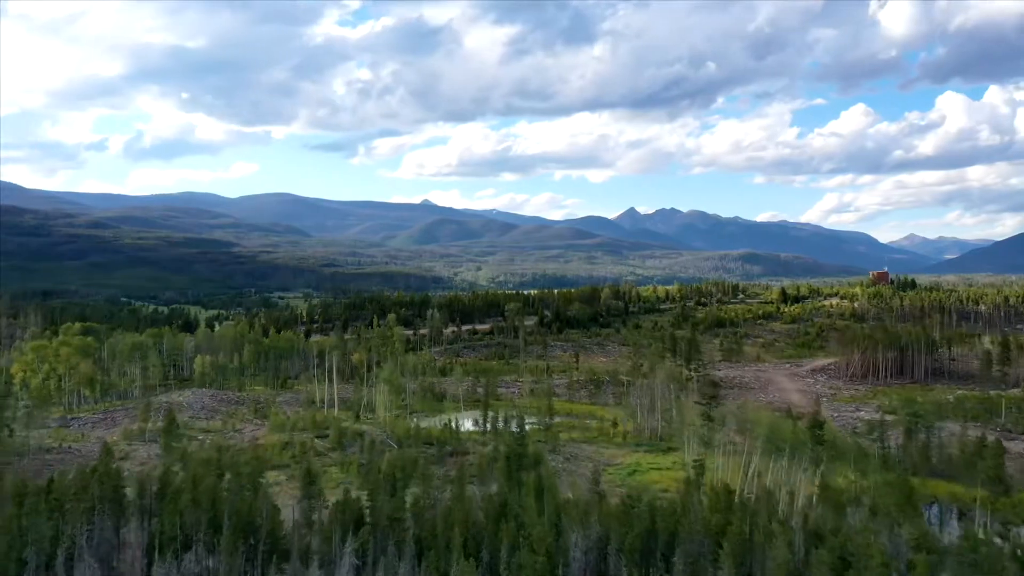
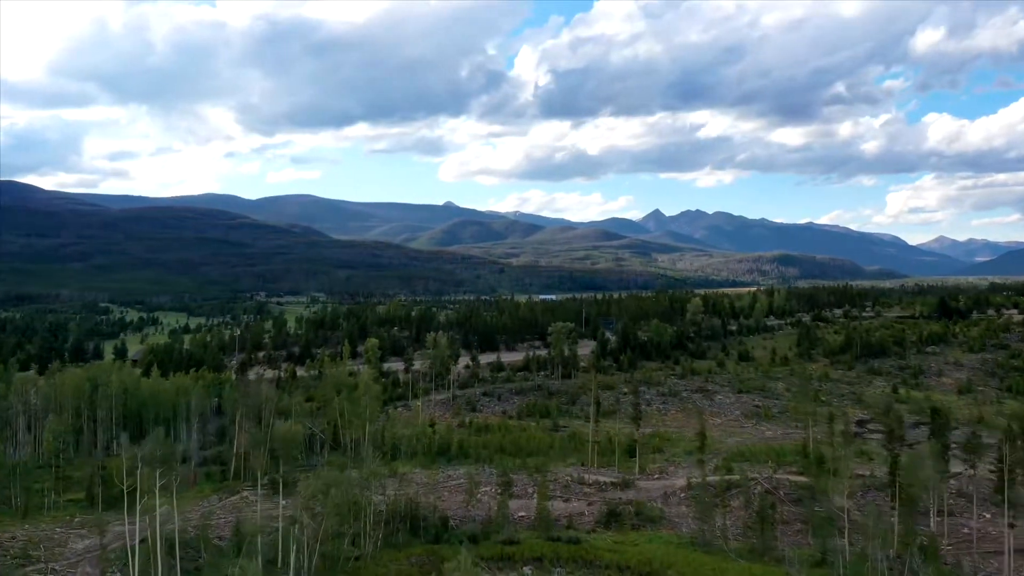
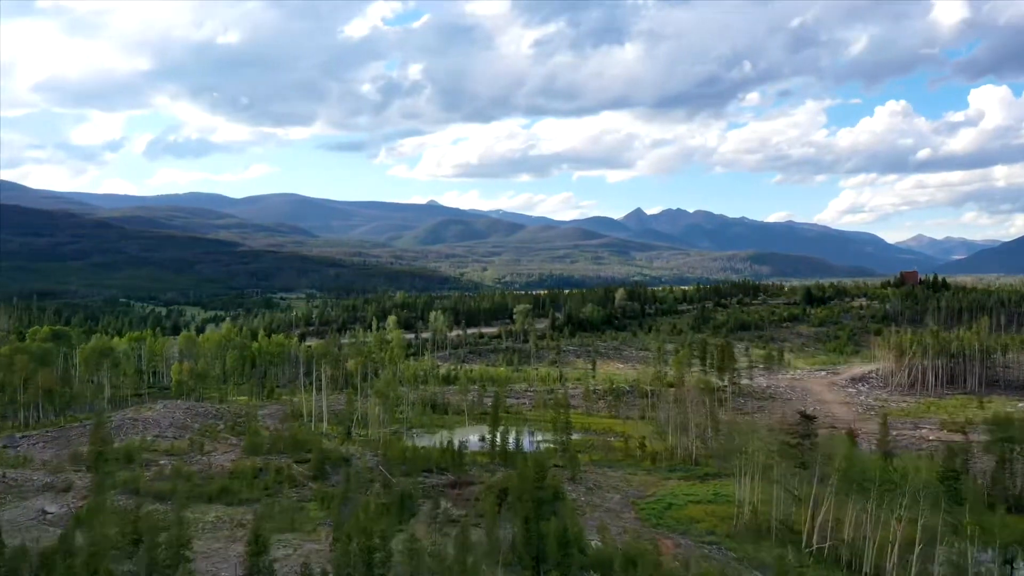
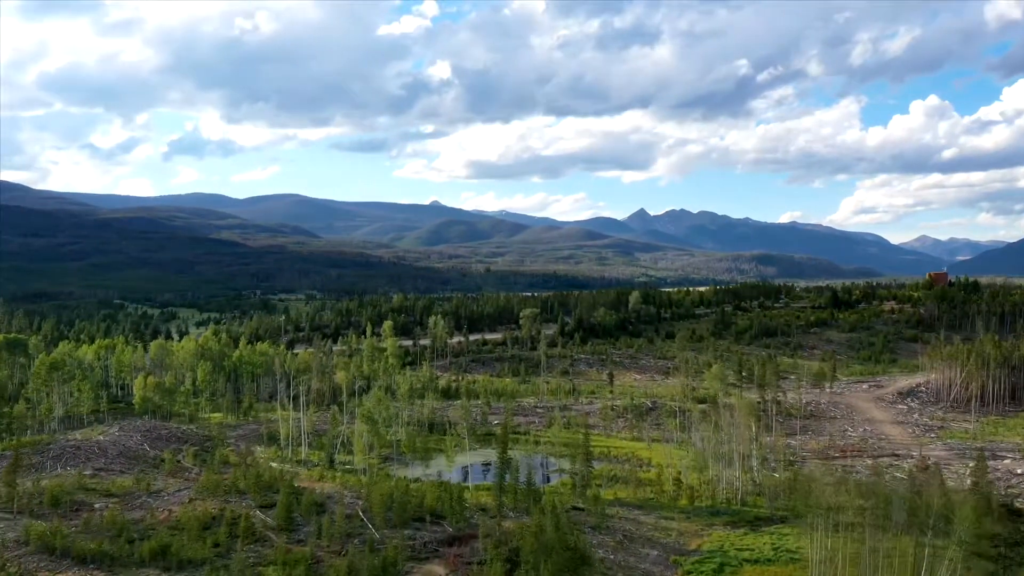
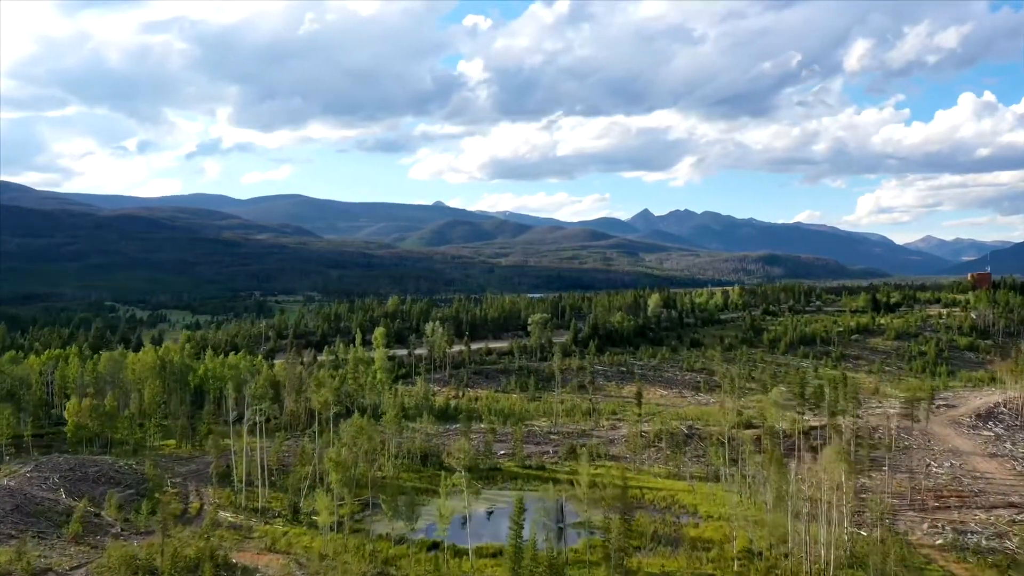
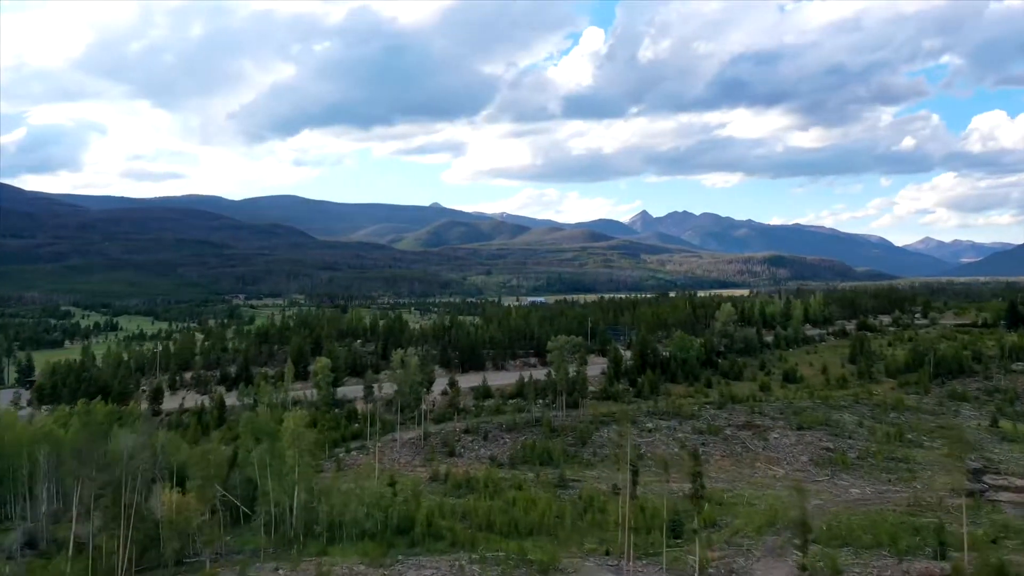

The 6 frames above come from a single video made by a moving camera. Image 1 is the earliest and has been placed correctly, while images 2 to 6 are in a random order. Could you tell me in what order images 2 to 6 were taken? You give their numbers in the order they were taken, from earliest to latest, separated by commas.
3, 4, 5, 2, 6
